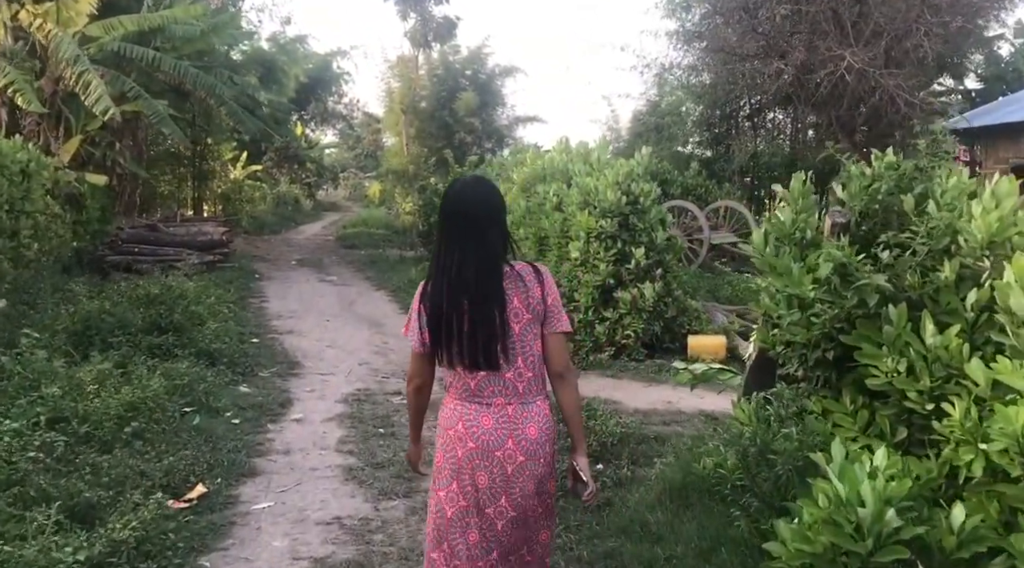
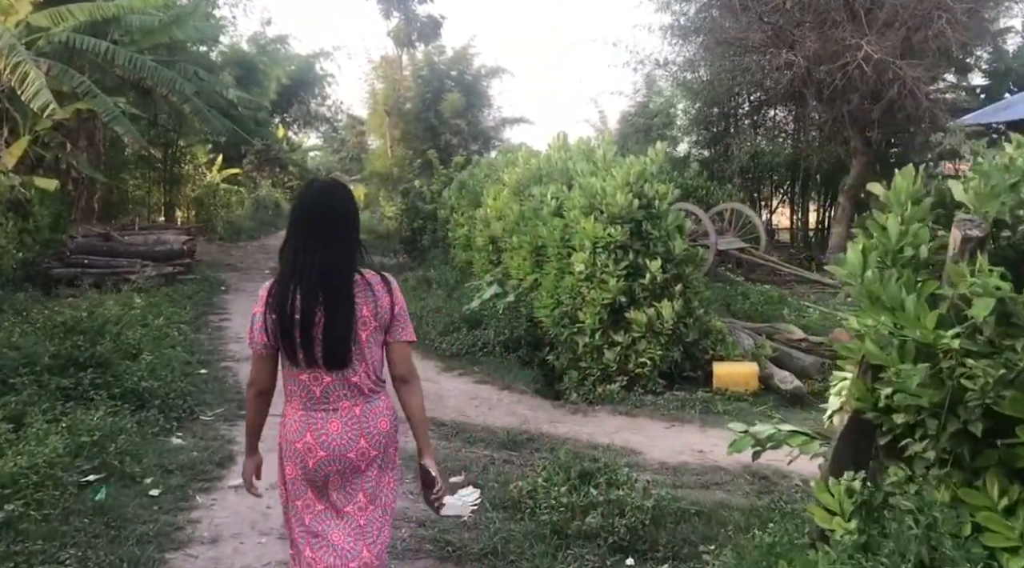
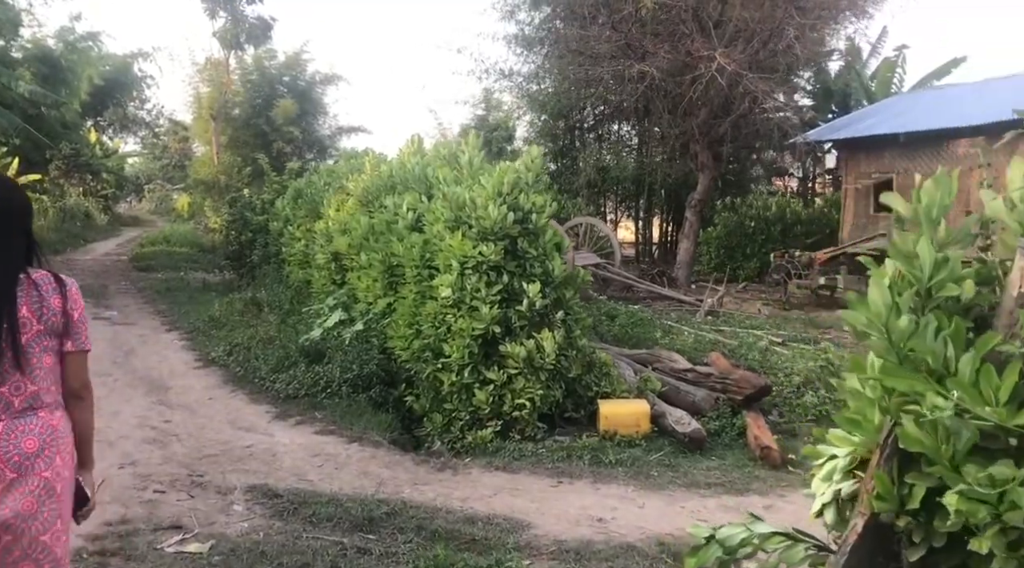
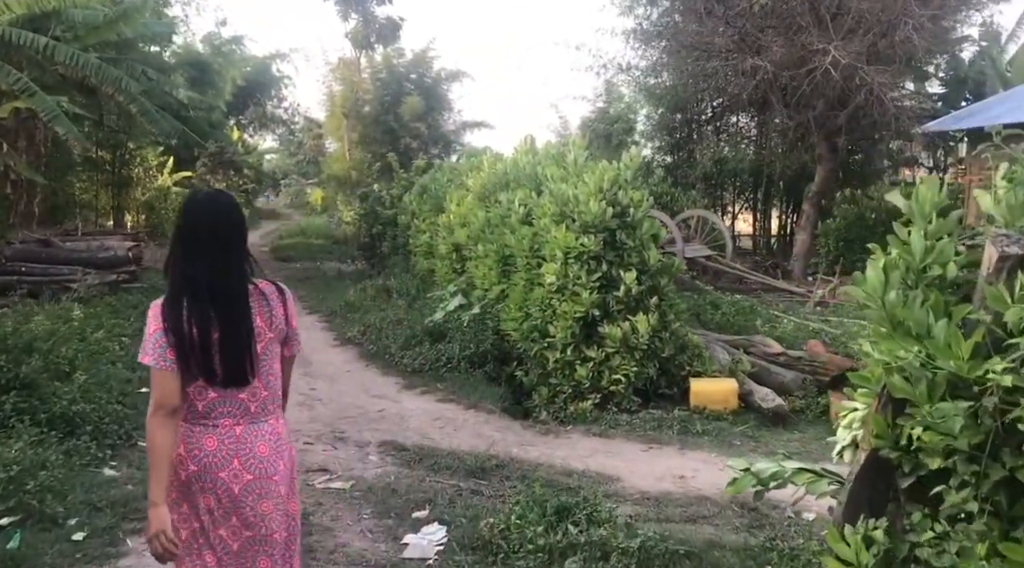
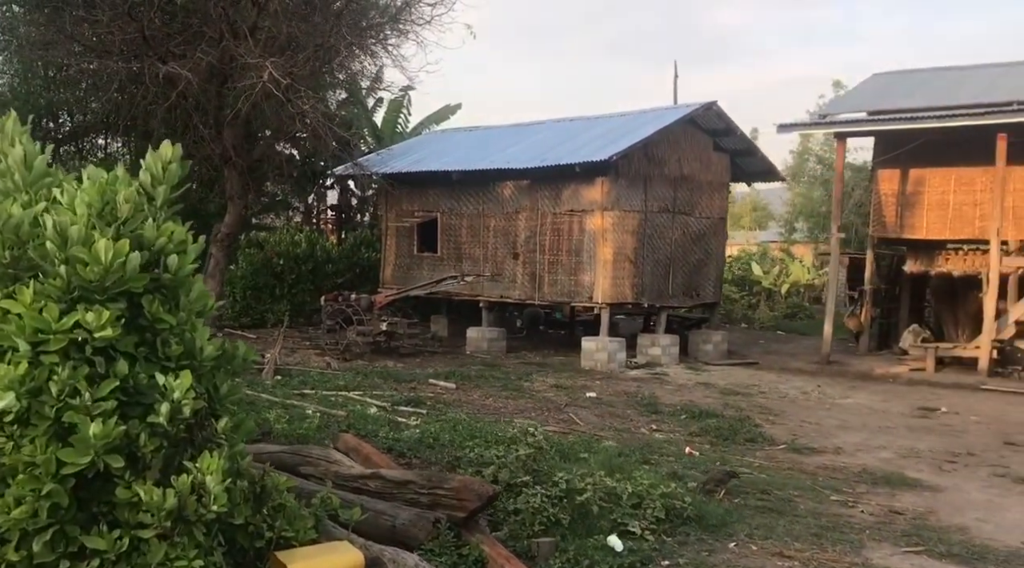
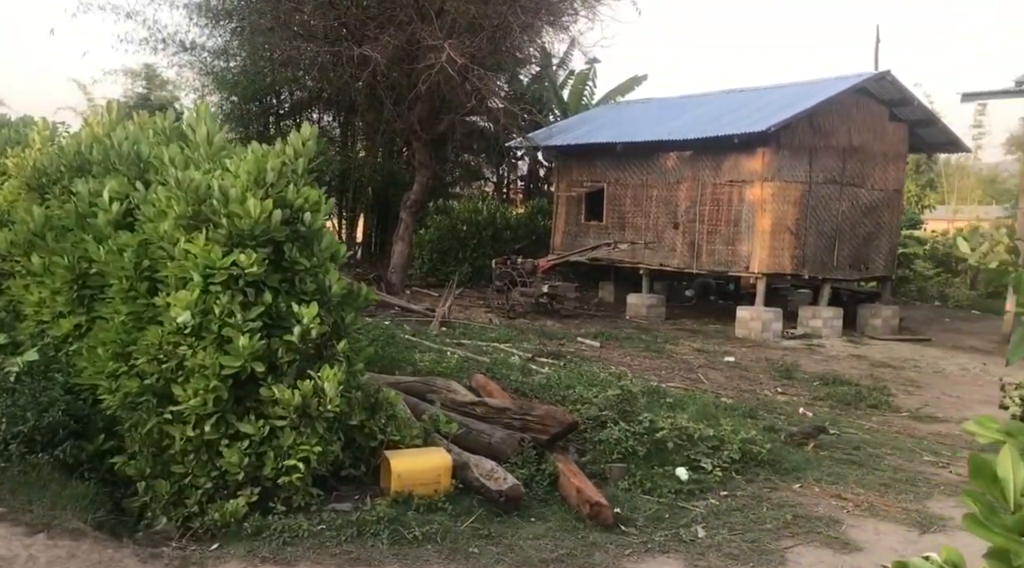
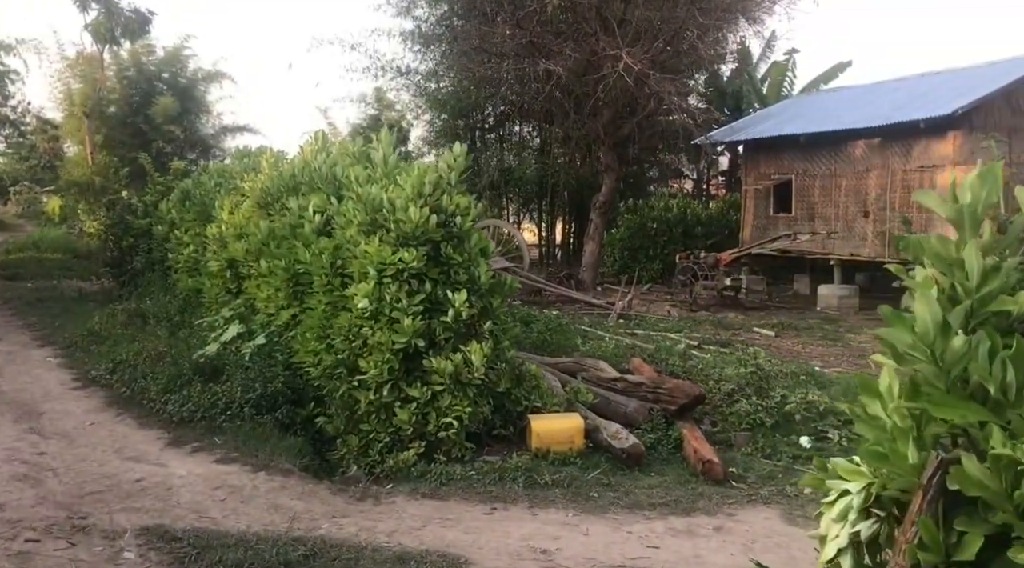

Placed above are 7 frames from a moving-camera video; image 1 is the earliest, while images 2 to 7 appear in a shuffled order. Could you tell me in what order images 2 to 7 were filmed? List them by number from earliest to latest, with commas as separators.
2, 4, 3, 7, 6, 5
